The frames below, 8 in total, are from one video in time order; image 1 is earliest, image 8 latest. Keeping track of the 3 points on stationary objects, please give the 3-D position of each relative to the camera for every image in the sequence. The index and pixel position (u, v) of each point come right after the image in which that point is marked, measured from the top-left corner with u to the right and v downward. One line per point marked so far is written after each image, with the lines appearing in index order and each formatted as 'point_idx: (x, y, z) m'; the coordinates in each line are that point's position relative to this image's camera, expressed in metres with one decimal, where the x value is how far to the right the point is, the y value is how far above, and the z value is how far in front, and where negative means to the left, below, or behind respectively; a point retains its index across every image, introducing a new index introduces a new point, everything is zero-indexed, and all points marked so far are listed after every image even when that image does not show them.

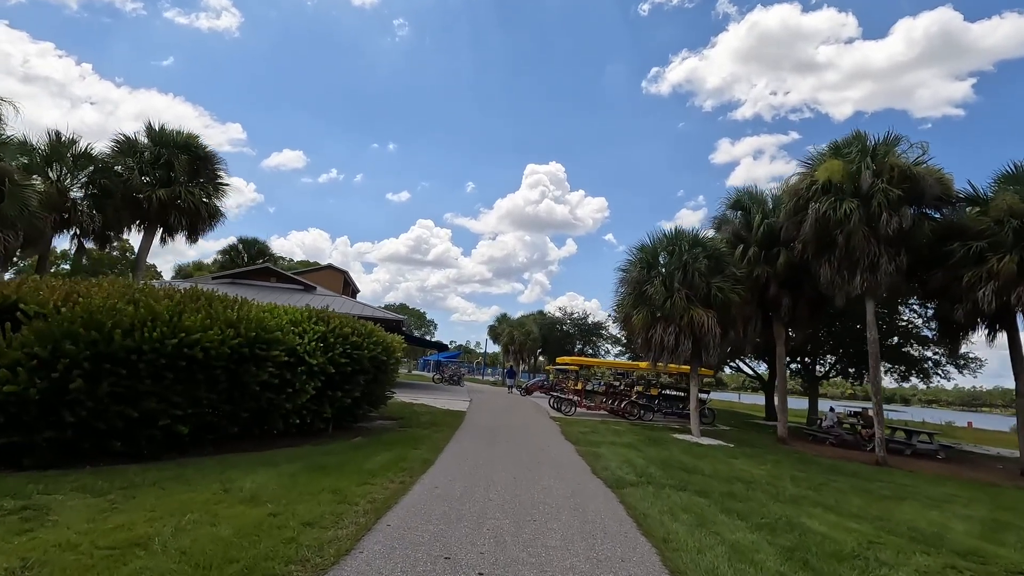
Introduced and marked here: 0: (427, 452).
0: (-1.7, -3.2, +10.3) m
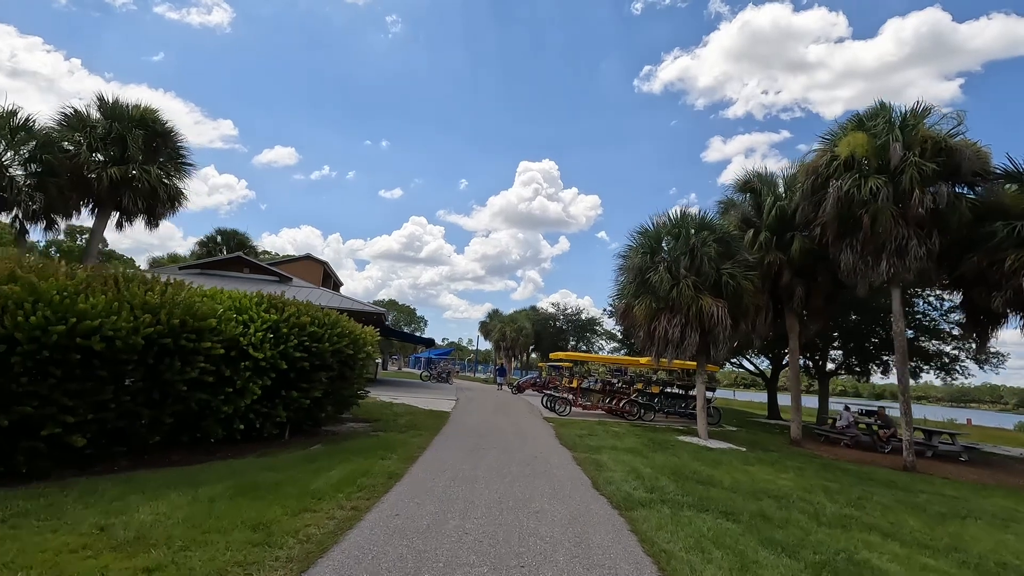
0: (-1.9, -2.9, +8.7) m
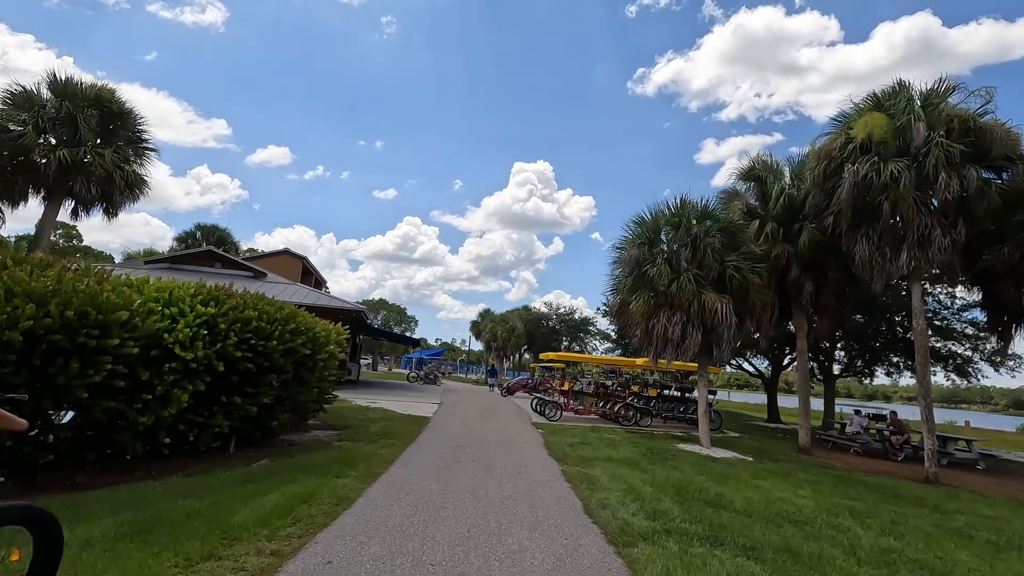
0: (-2.2, -2.7, +7.4) m
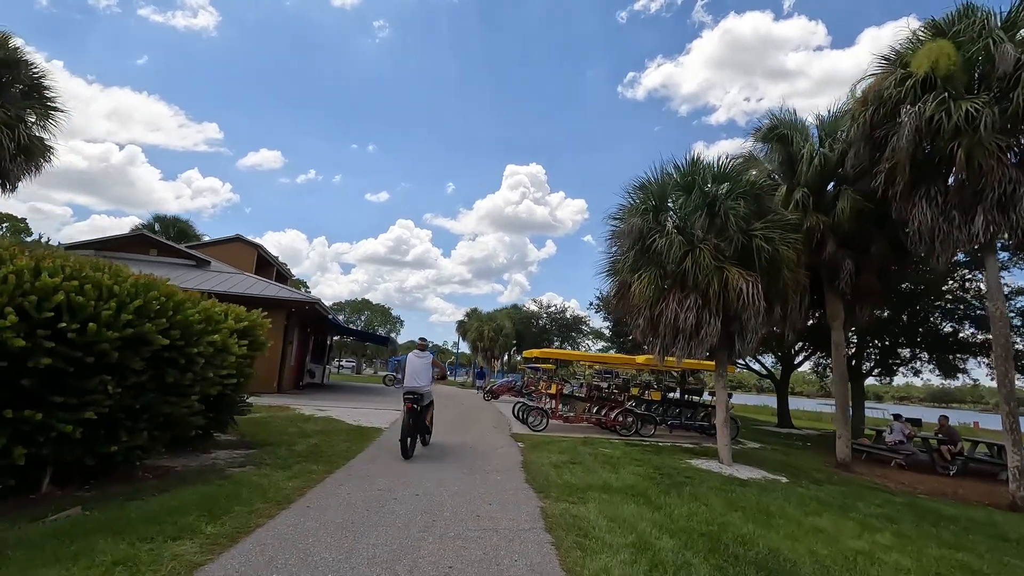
0: (-2.7, -2.3, +4.5) m
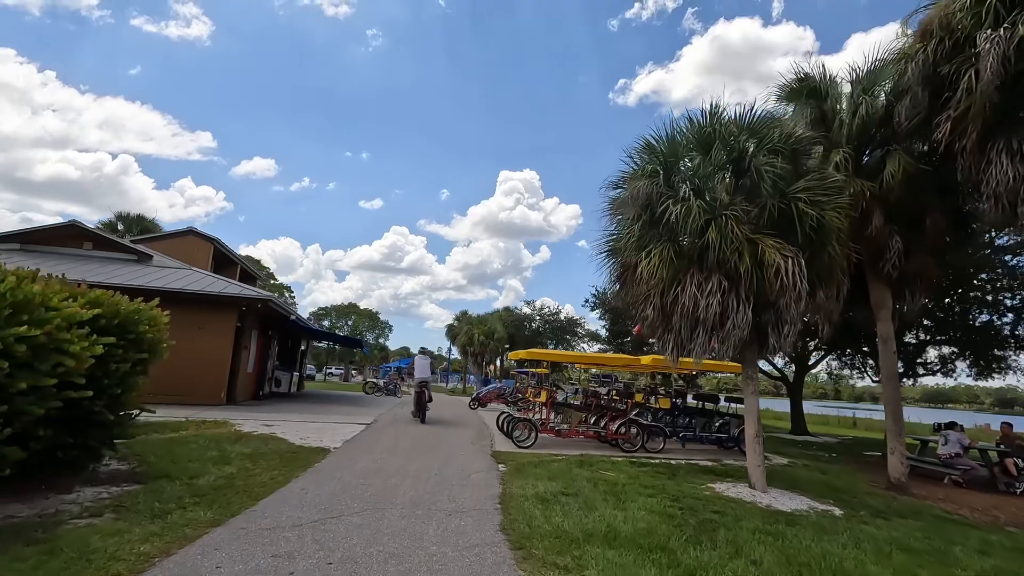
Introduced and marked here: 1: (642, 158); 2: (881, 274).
0: (-3.1, -1.9, +2.1) m
1: (+2.3, +2.3, +9.3) m
2: (+7.3, +0.3, +10.4) m
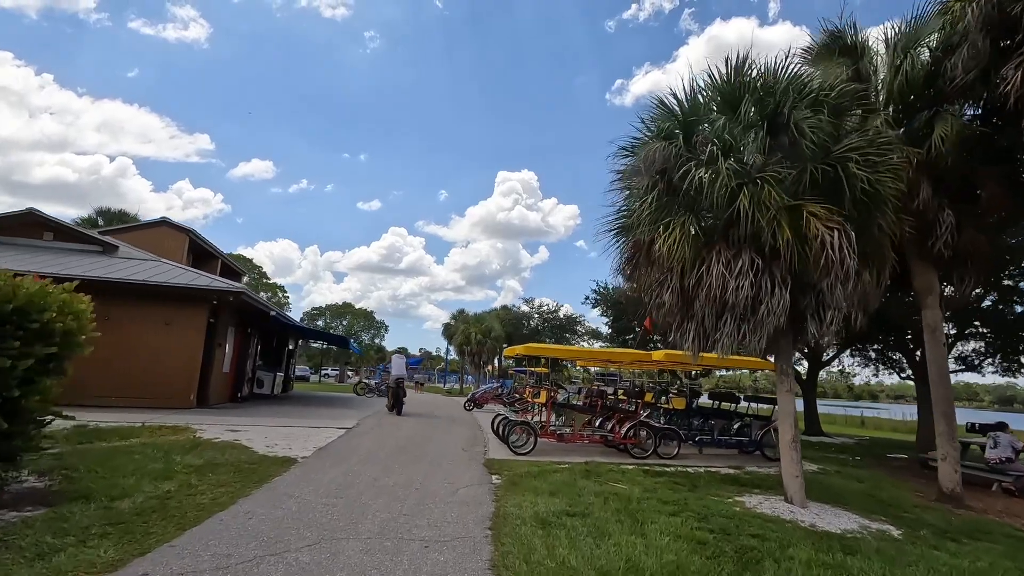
0: (-3.1, -1.7, +0.8) m
1: (+2.2, +2.6, +8.0) m
2: (+7.2, +0.6, +9.2) m
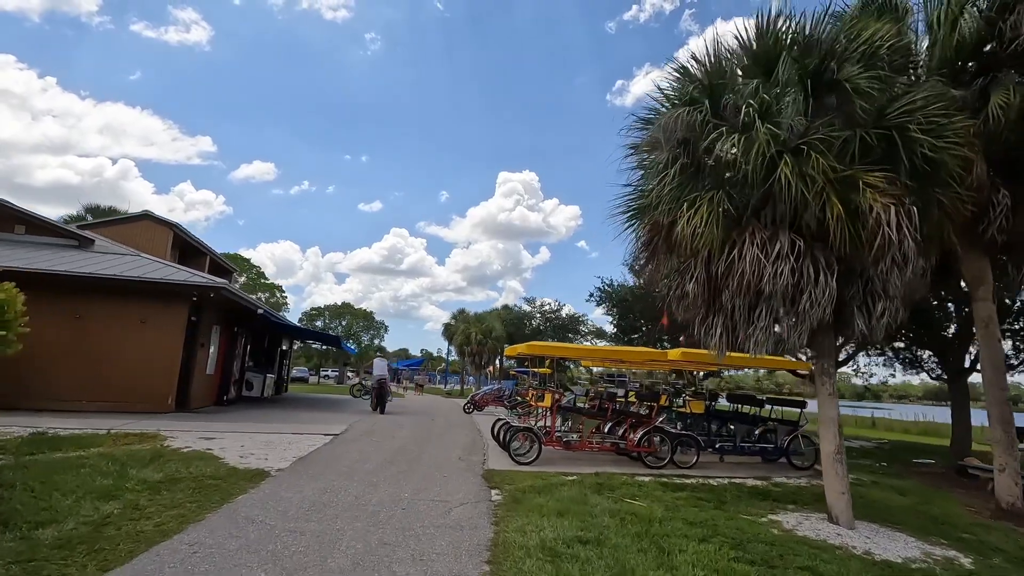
0: (-3.1, -1.5, -0.2) m
1: (+2.2, +2.8, +7.0) m
2: (+7.3, +0.8, +8.1) m
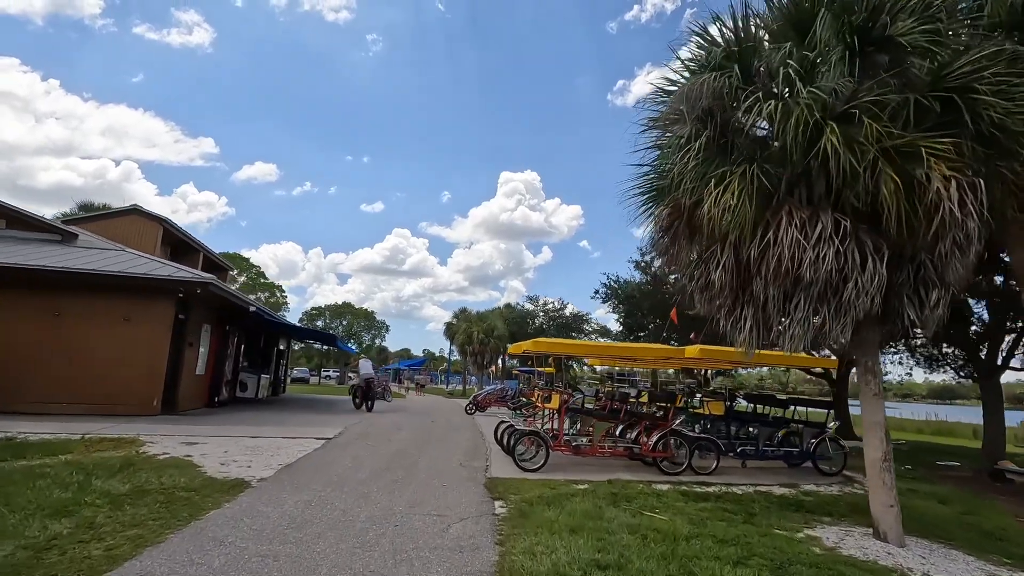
0: (-3.1, -1.4, -0.9) m
1: (+2.3, +2.9, +6.3) m
2: (+7.3, +0.9, +7.4) m
